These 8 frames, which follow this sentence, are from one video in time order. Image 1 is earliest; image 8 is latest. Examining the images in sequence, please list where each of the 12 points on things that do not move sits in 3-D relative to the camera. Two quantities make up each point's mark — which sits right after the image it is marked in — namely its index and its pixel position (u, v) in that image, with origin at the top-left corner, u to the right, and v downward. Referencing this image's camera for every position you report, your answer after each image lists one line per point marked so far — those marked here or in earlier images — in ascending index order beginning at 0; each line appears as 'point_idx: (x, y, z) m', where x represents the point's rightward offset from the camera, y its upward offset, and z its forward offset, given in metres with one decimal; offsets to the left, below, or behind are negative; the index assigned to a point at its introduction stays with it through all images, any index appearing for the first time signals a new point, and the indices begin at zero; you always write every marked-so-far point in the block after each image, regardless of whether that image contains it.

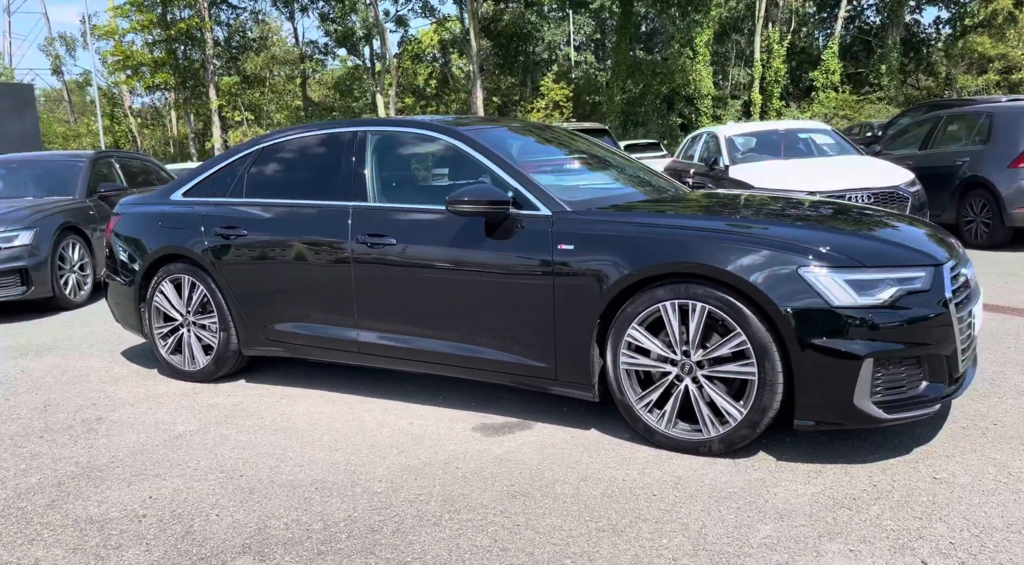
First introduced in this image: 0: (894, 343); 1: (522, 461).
0: (+1.5, -0.2, +3.0) m
1: (0.0, -0.8, +3.3) m
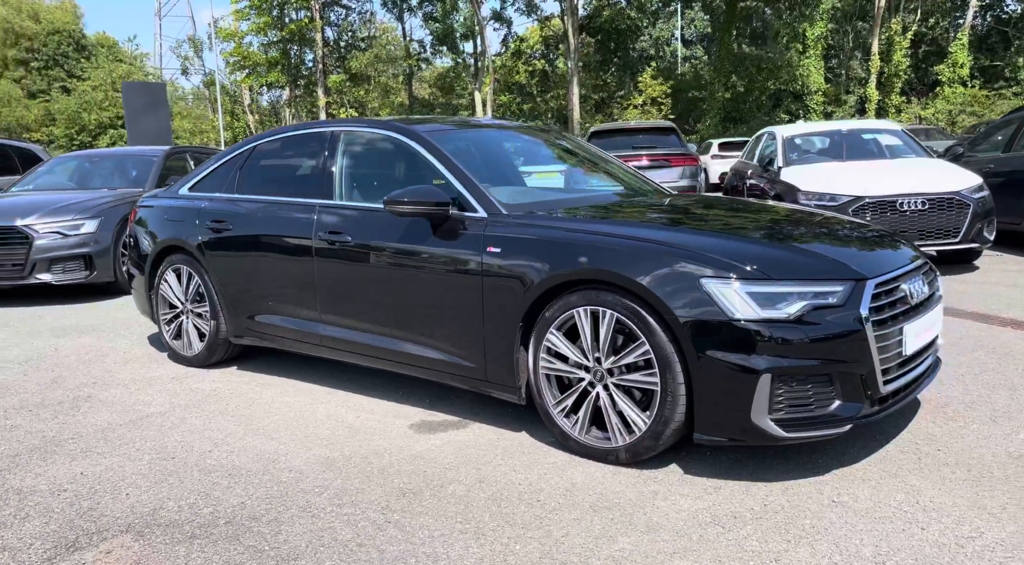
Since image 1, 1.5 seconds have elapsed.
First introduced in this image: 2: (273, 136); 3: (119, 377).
0: (+1.1, -0.3, +2.9) m
1: (-0.3, -0.8, +3.4) m
2: (-1.6, +1.0, +5.1) m
3: (-2.6, -0.6, +5.2) m
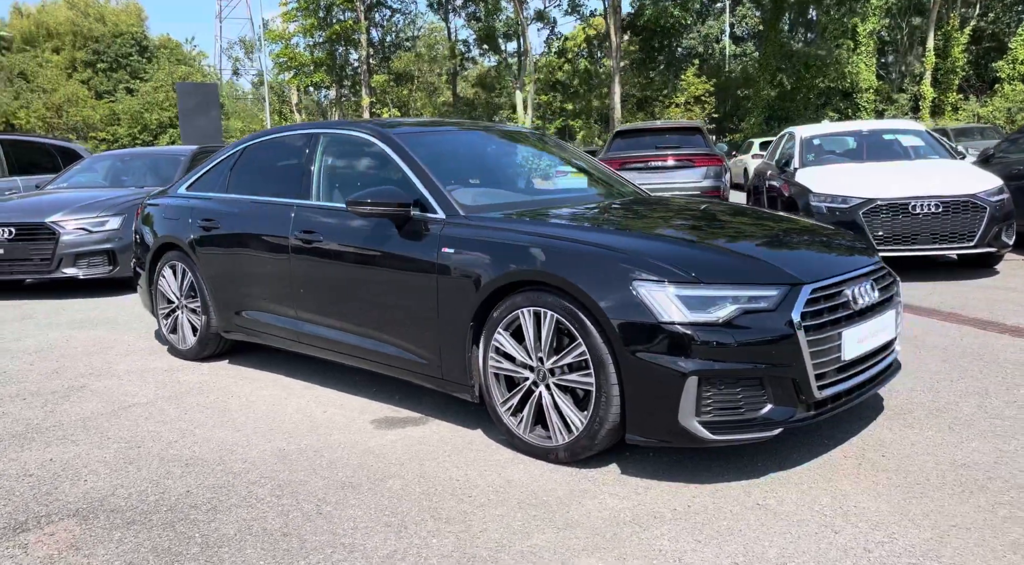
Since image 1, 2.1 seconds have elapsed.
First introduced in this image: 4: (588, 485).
0: (+0.8, -0.3, +2.9) m
1: (-0.6, -0.8, +3.5) m
2: (-1.7, +1.0, +5.2) m
3: (-2.8, -0.6, +5.5) m
4: (+0.3, -0.8, +3.0) m
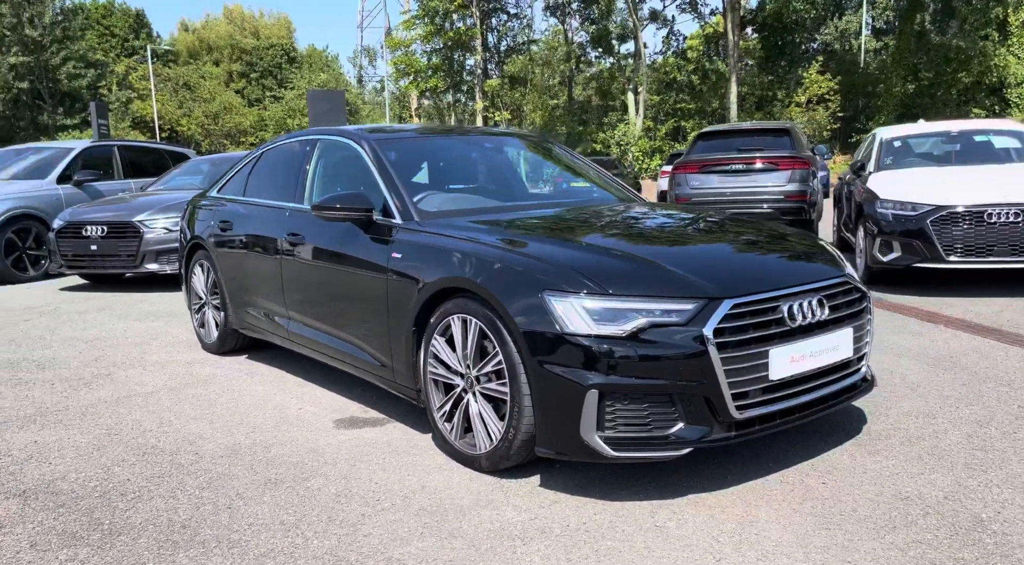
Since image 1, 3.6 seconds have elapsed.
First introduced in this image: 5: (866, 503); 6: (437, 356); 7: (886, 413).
0: (+0.4, -0.3, +2.8) m
1: (-0.9, -0.8, +3.5) m
2: (-1.7, +1.0, +5.4) m
3: (-2.7, -0.6, +5.8) m
4: (-0.1, -0.8, +3.0) m
5: (+1.3, -0.8, +2.8) m
6: (-0.3, -0.3, +3.4) m
7: (+1.9, -0.7, +3.9) m
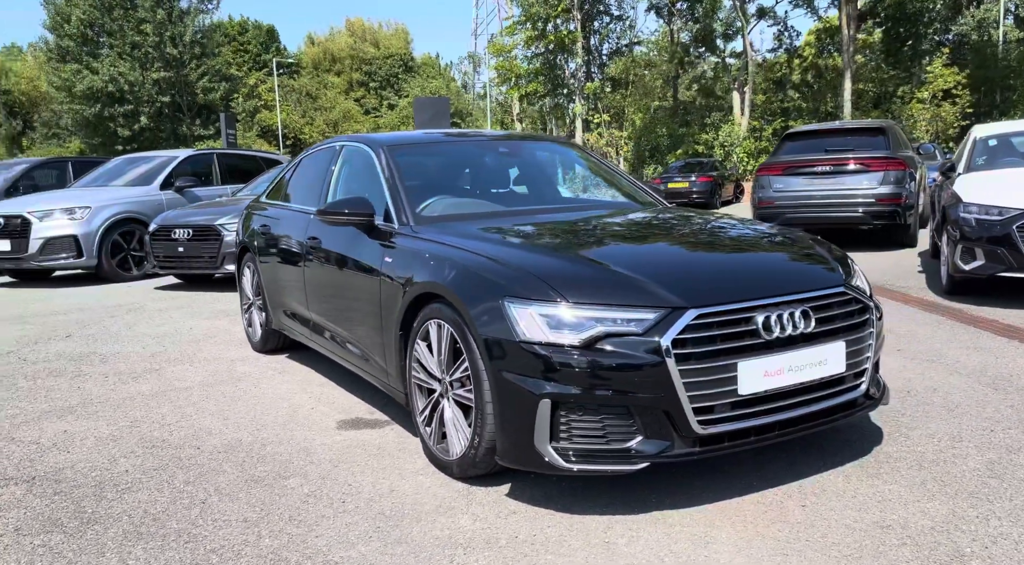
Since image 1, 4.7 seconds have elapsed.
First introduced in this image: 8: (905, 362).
0: (+0.3, -0.4, +2.7) m
1: (-0.9, -0.8, +3.6) m
2: (-1.4, +1.0, +5.6) m
3: (-2.5, -0.6, +6.1) m
4: (-0.2, -0.8, +3.0) m
5: (+1.1, -0.8, +2.6) m
6: (-0.4, -0.3, +3.4) m
7: (+1.9, -0.7, +3.6) m
8: (+2.6, -0.5, +5.1) m
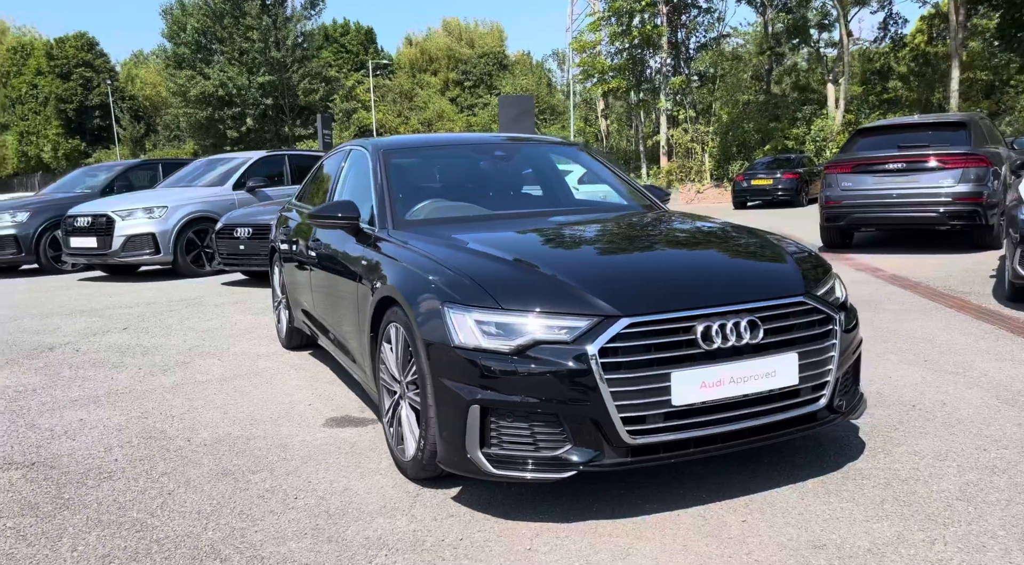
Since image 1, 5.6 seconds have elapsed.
0: (0.0, -0.4, +2.7) m
1: (-1.1, -0.8, +3.8) m
2: (-1.3, +1.0, +5.8) m
3: (-2.3, -0.6, +6.4) m
4: (-0.4, -0.9, +3.0) m
5: (+0.8, -0.9, +2.5) m
6: (-0.6, -0.4, +3.5) m
7: (+1.7, -0.7, +3.4) m
8: (+2.6, -0.6, +4.8) m
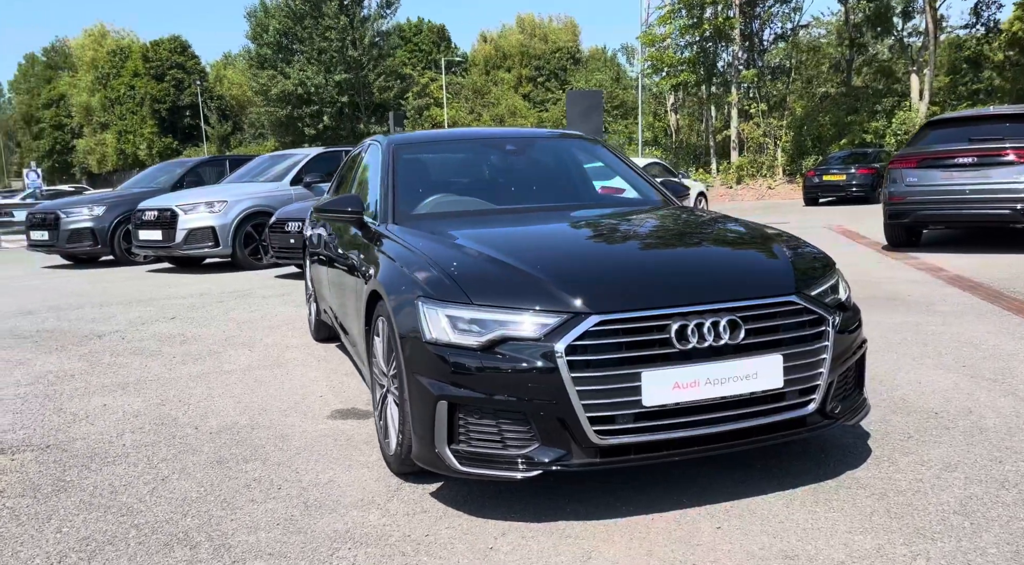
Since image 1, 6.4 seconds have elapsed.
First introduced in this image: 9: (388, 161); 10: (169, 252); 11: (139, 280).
0: (-0.1, -0.4, +2.7) m
1: (-1.1, -0.8, +3.8) m
2: (-1.2, +1.0, +5.9) m
3: (-2.1, -0.5, +6.6) m
4: (-0.5, -0.8, +3.0) m
5: (+0.7, -0.9, +2.4) m
6: (-0.6, -0.3, +3.5) m
7: (+1.6, -0.7, +3.3) m
8: (+2.7, -0.6, +4.6) m
9: (-0.7, +0.7, +4.6) m
10: (-6.0, +0.5, +13.4) m
11: (-6.5, 0.0, +13.4) m
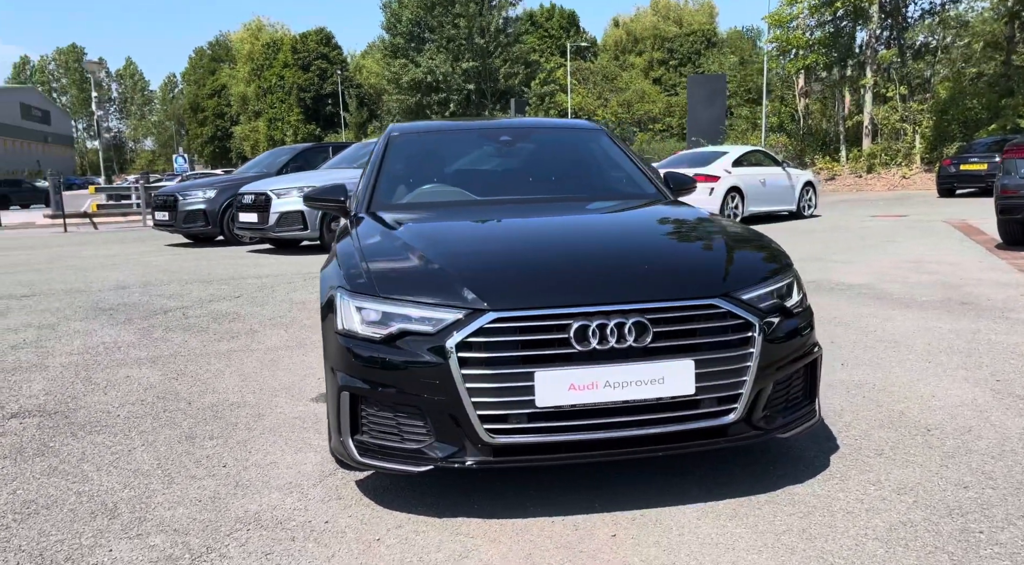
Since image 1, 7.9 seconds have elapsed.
0: (-0.5, -0.4, +2.7) m
1: (-1.3, -0.7, +4.0) m
2: (-1.0, +1.1, +6.0) m
3: (-1.9, -0.4, +6.9) m
4: (-0.8, -0.8, +3.1) m
5: (+0.3, -0.9, +2.4) m
6: (-0.8, -0.3, +3.6) m
7: (+1.3, -0.8, +3.0) m
8: (+2.6, -0.6, +4.2) m
9: (-0.8, +0.8, +4.7) m
10: (-4.6, +0.9, +14.2) m
11: (-5.1, +0.4, +14.3) m
